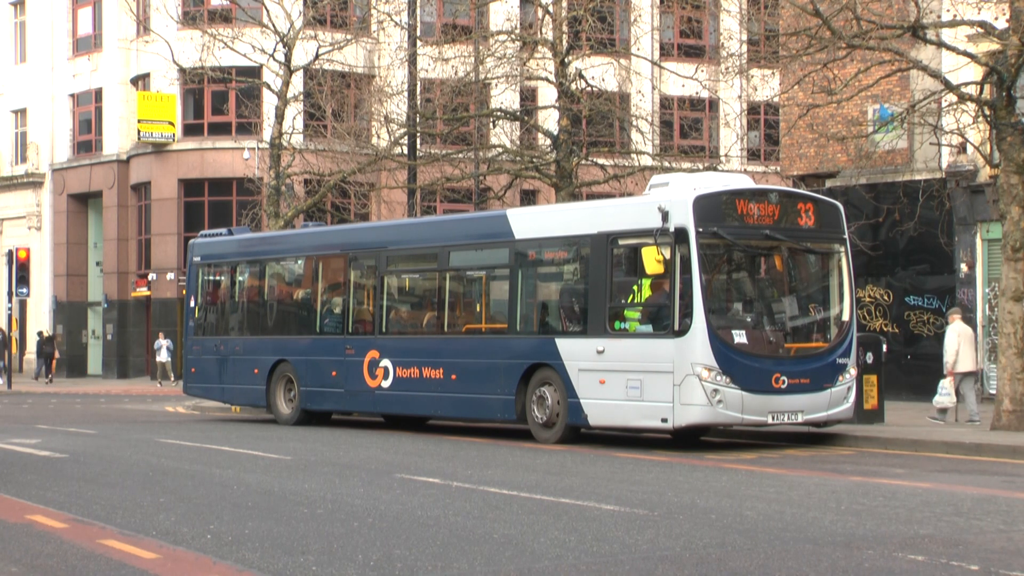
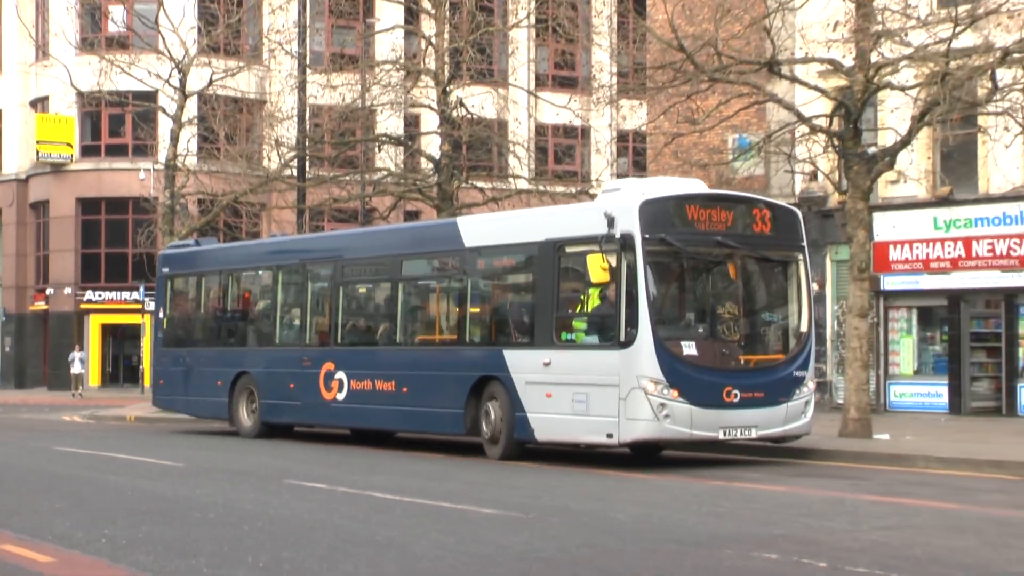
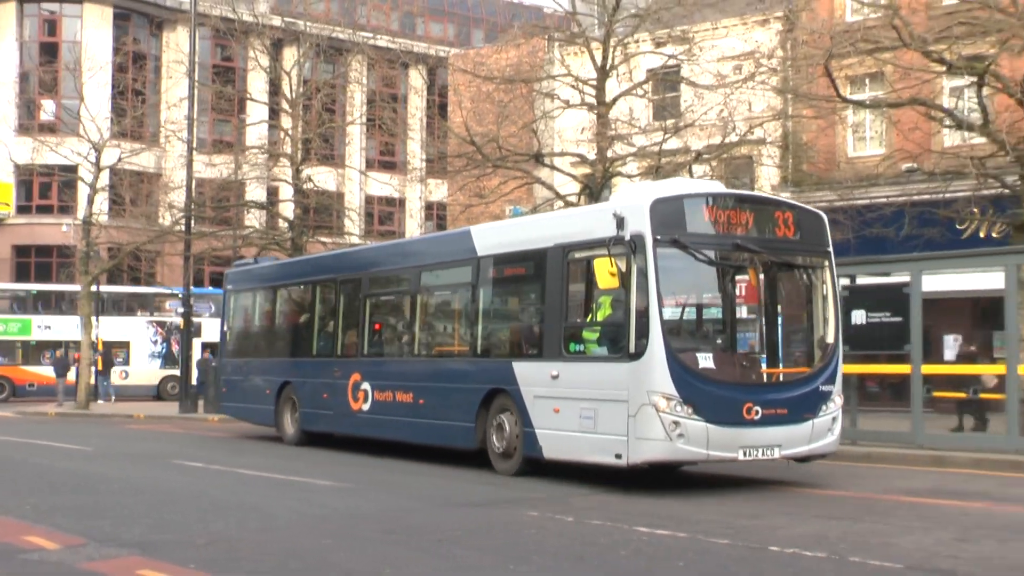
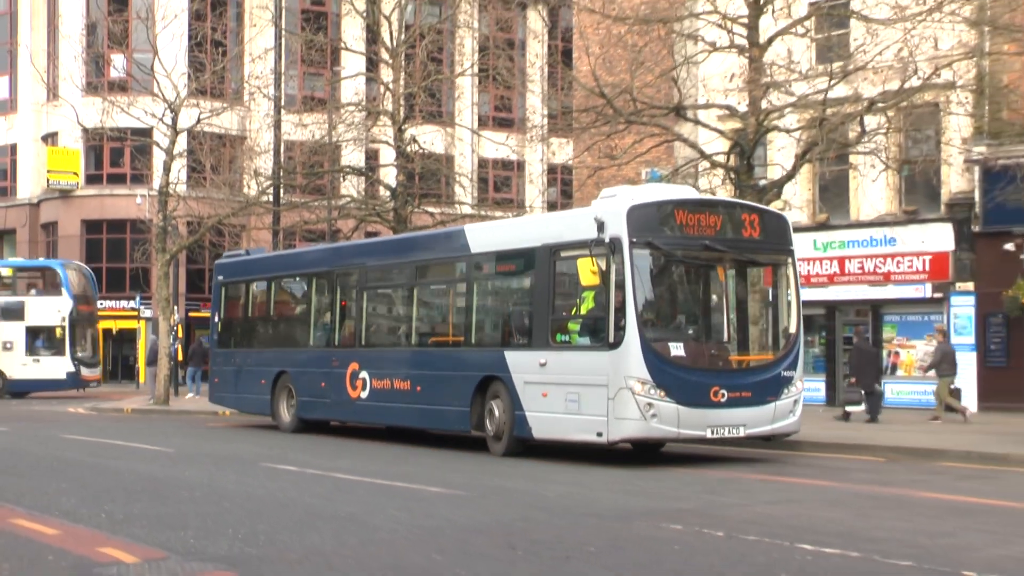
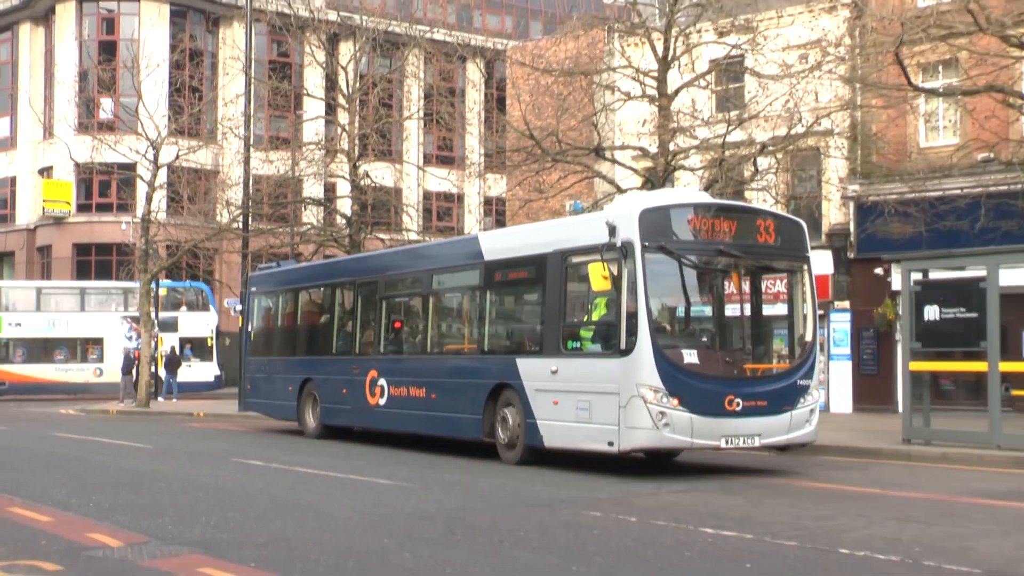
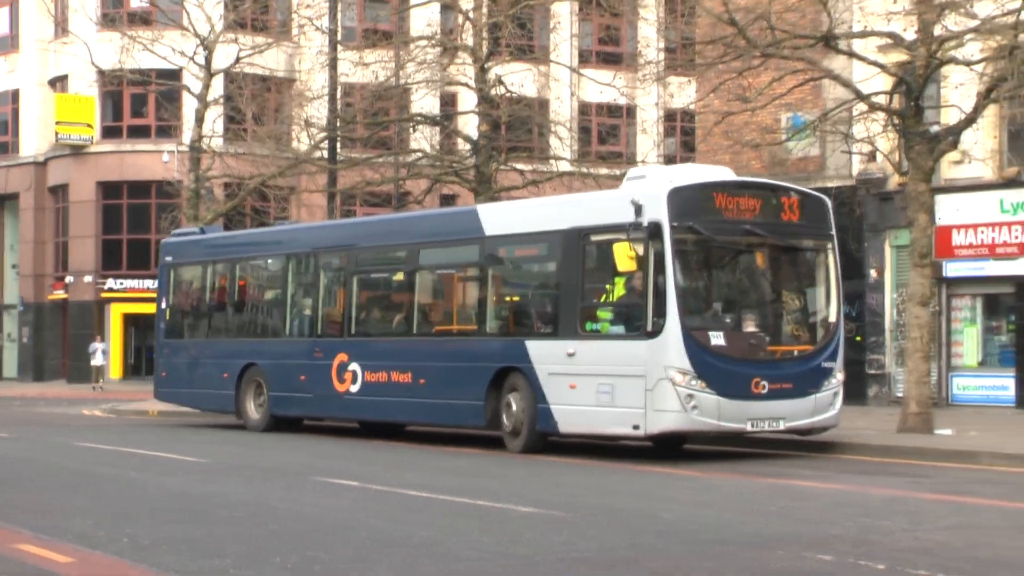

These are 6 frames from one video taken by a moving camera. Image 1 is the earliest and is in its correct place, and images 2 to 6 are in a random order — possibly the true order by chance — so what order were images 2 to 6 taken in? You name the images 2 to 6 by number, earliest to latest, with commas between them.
6, 2, 4, 5, 3
